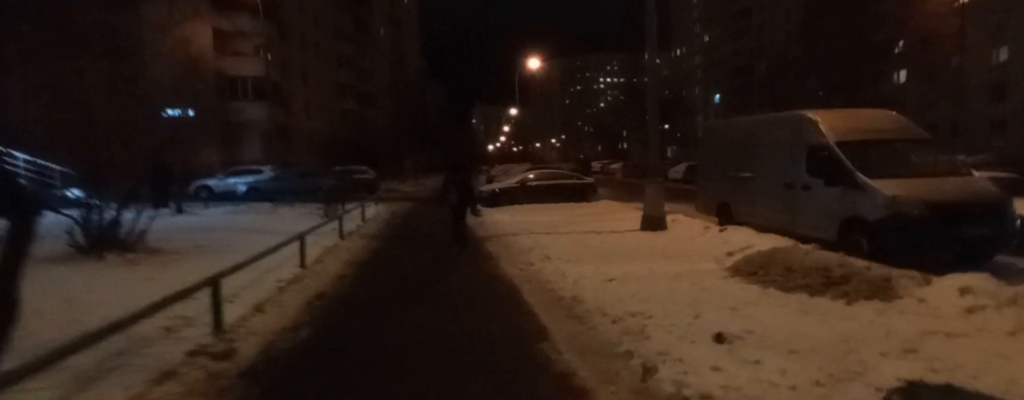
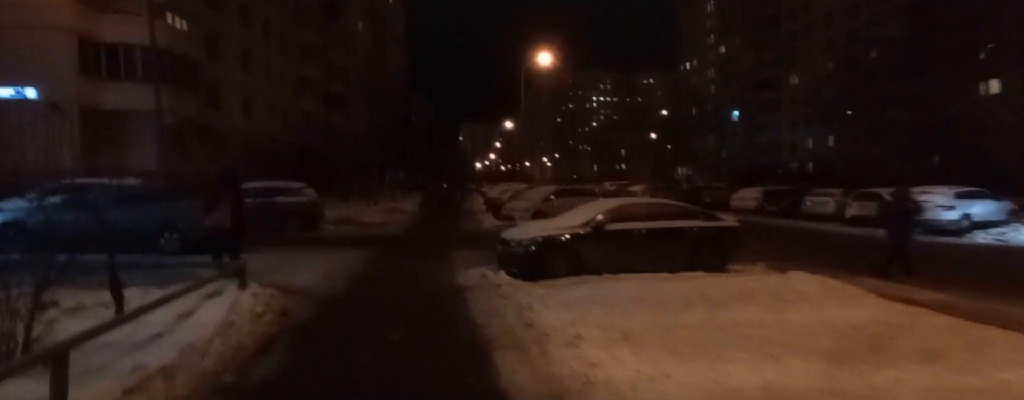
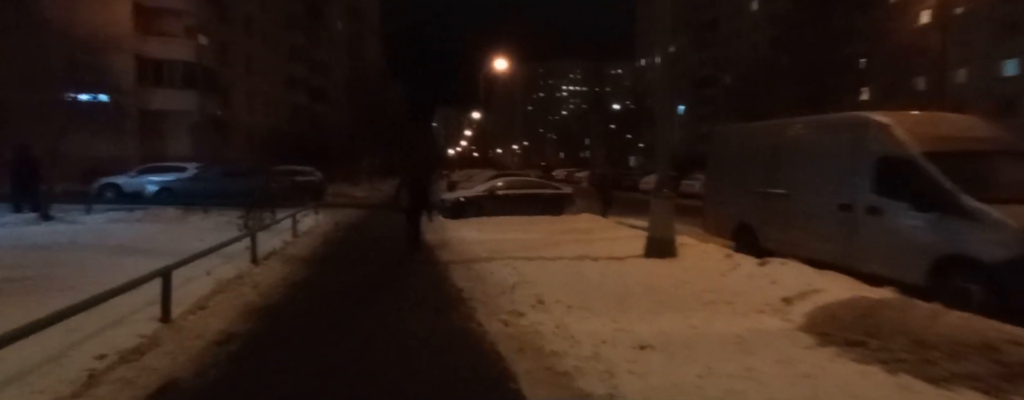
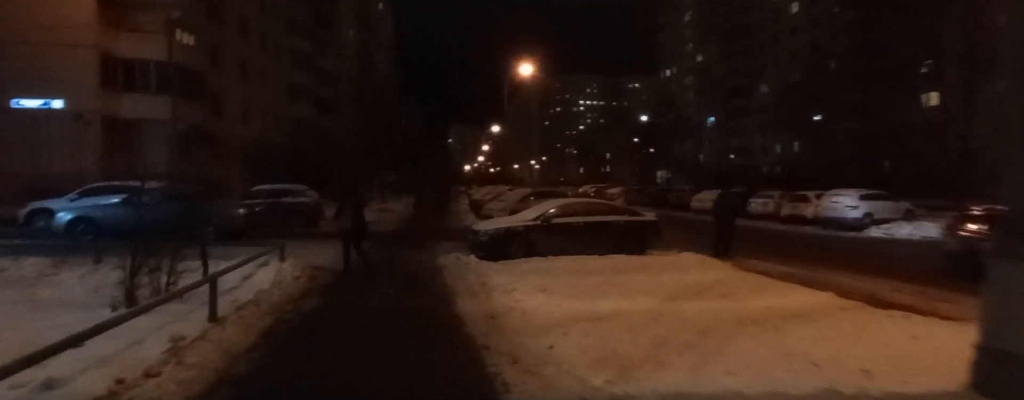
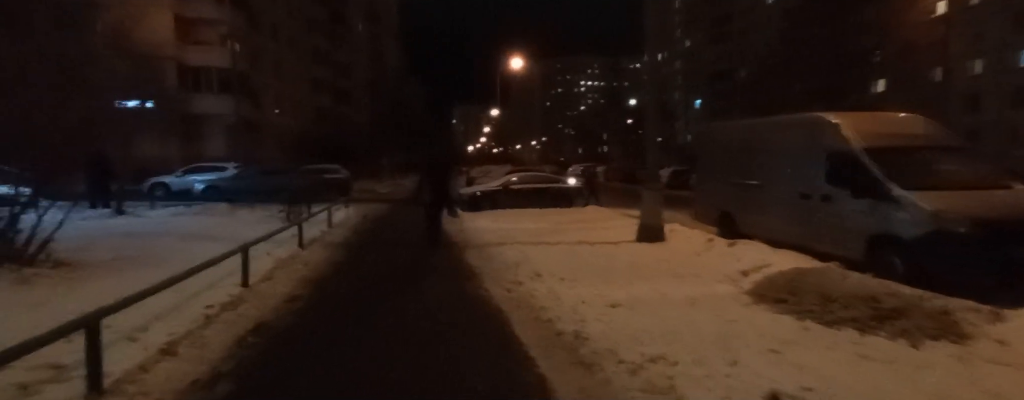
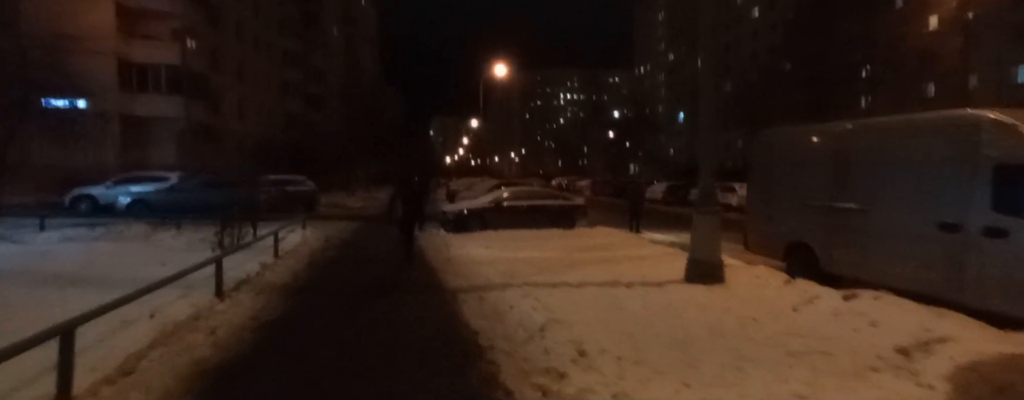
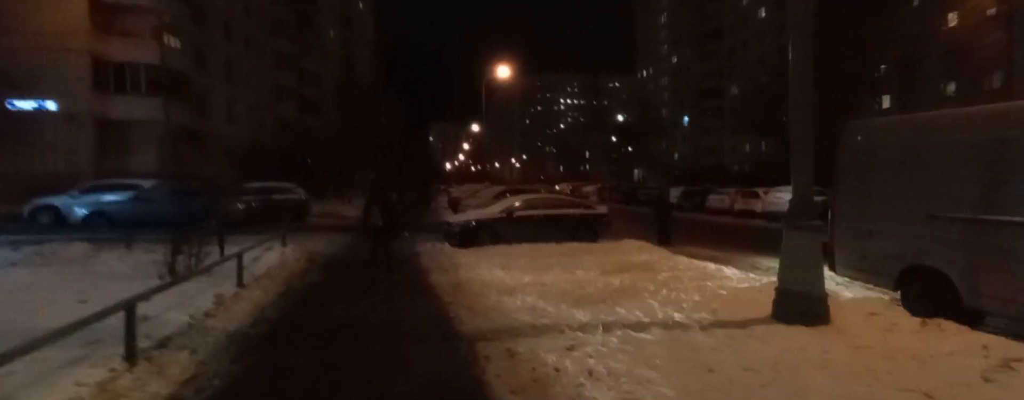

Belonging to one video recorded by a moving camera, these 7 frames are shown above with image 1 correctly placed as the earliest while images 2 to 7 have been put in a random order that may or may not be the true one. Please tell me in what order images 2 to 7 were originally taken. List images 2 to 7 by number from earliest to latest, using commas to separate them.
5, 3, 6, 7, 4, 2
